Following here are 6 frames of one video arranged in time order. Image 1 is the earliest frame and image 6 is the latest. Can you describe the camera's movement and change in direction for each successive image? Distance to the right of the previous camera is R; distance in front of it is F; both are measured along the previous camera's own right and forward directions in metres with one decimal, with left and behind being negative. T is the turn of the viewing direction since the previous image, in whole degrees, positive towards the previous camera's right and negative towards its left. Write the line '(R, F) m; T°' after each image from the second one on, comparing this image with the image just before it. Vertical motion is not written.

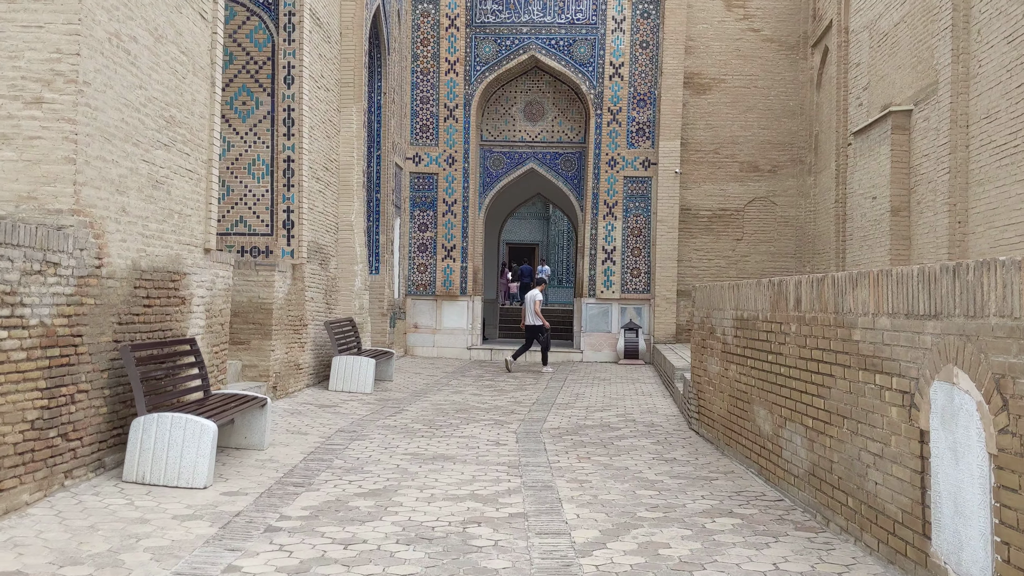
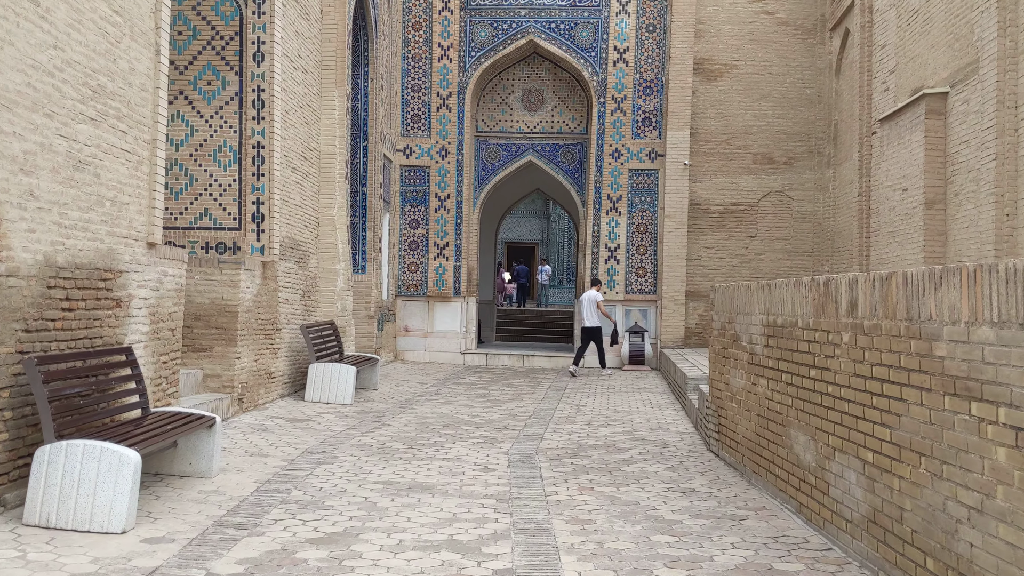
(+0.1, +0.9) m; 0°
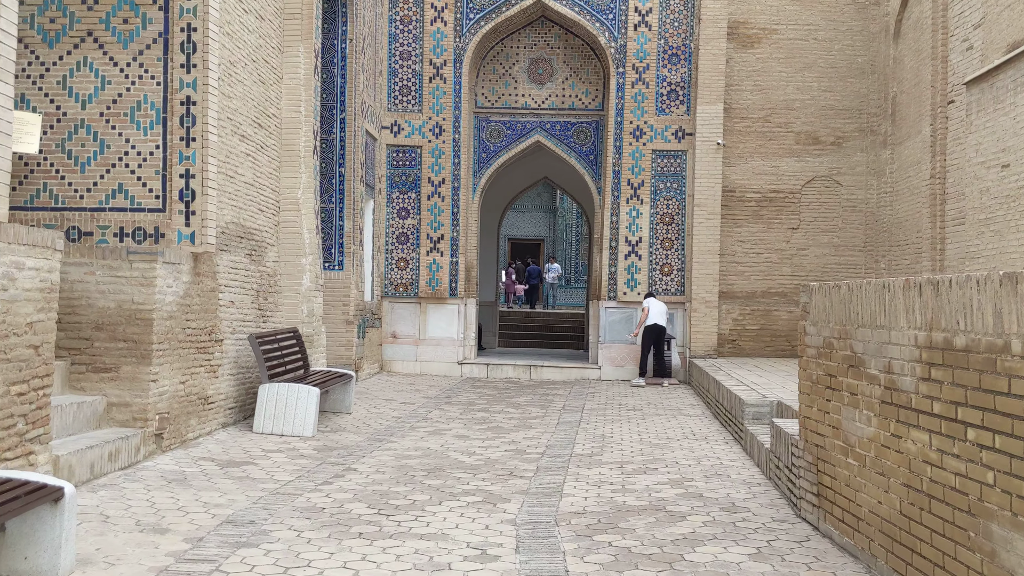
(0.0, +1.8) m; 0°
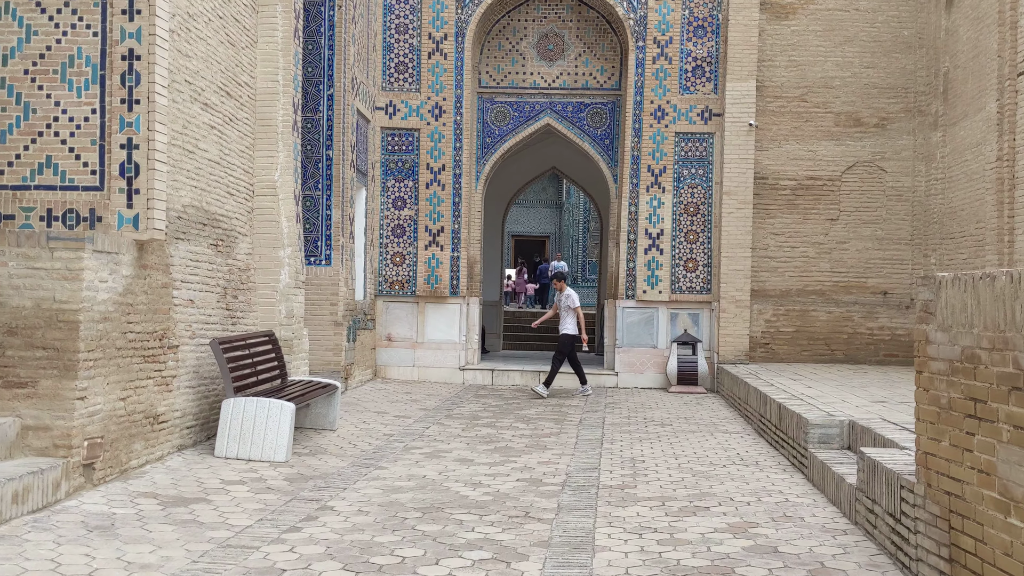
(-0.1, +1.1) m; 0°
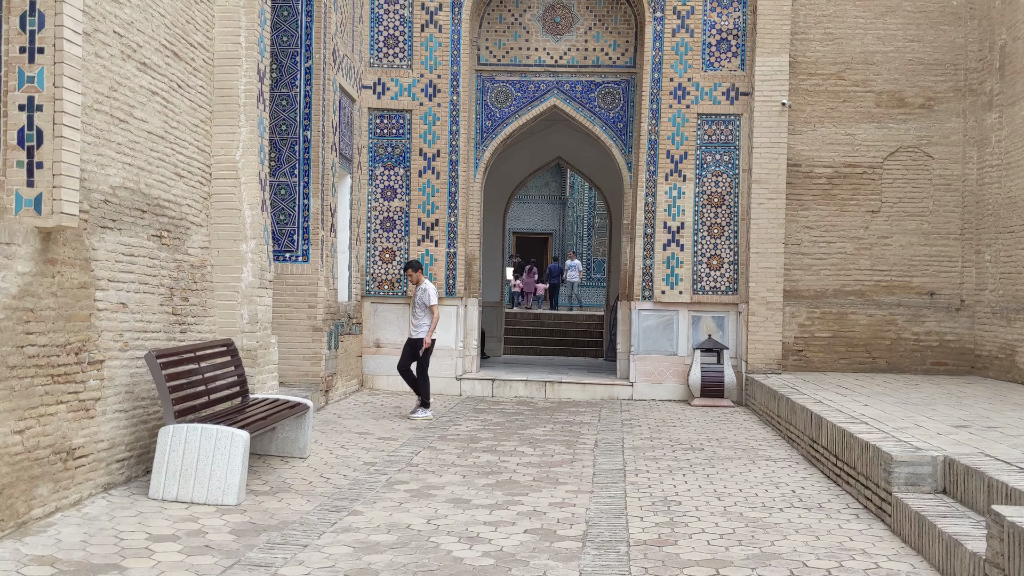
(0.0, +1.1) m; 0°
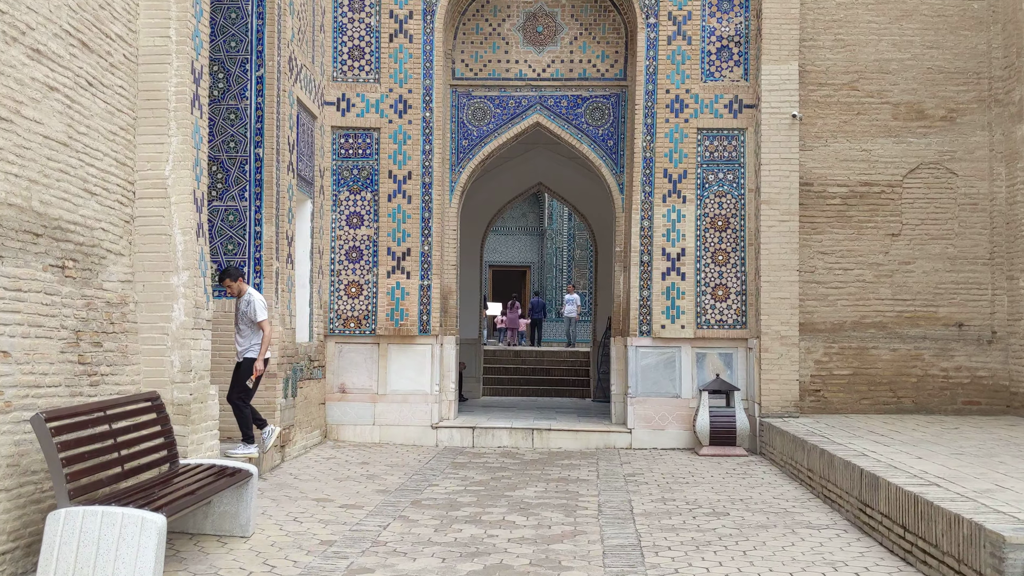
(-0.1, +1.0) m; +1°
